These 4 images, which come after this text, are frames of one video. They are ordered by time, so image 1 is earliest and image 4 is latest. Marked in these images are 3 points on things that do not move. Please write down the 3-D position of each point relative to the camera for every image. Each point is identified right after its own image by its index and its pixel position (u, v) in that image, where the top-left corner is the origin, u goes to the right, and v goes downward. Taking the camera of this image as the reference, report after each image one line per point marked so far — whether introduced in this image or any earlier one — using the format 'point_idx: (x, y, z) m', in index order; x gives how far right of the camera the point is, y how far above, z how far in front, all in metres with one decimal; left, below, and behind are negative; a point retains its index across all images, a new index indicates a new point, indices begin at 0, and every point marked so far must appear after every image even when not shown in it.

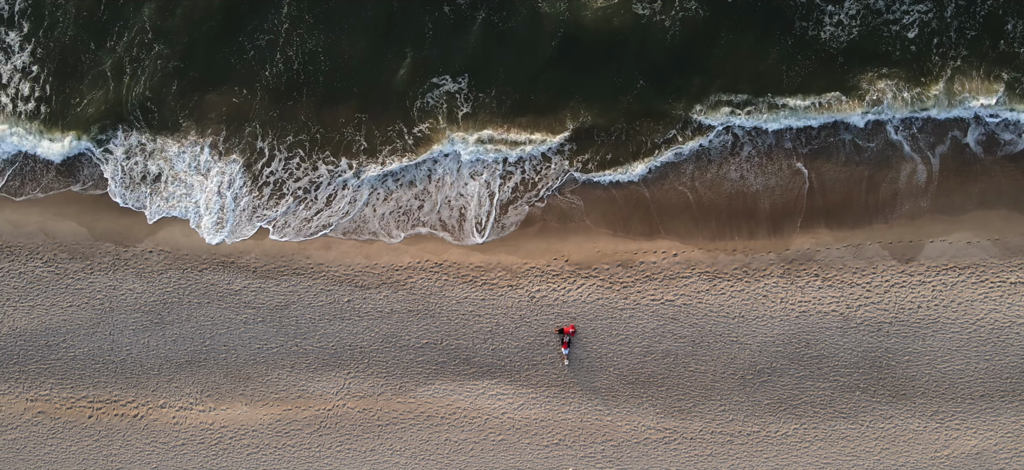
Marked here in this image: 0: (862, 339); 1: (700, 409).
0: (+8.5, -2.4, +17.6) m
1: (+4.7, -4.2, +17.9) m
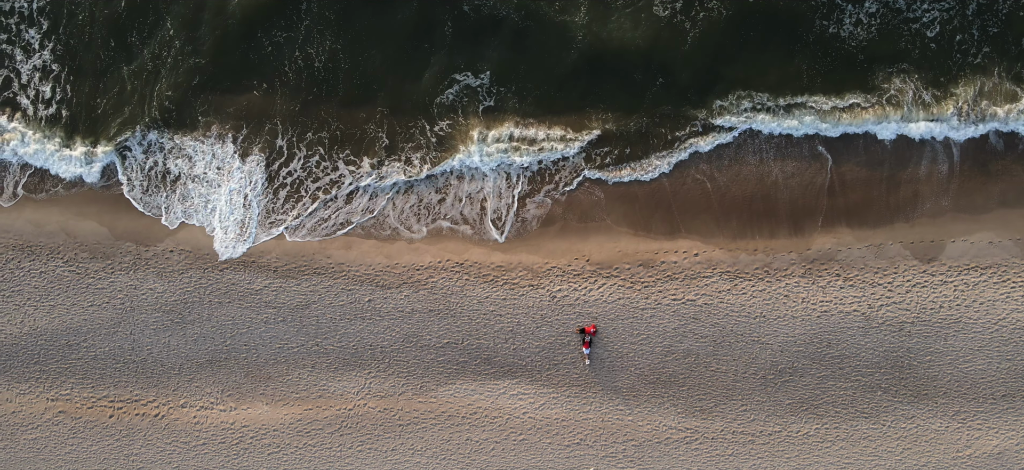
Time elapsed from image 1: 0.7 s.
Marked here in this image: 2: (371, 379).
0: (+9.0, -2.5, +17.9) m
1: (+5.2, -4.3, +18.3) m
2: (-3.5, -3.6, +18.5) m
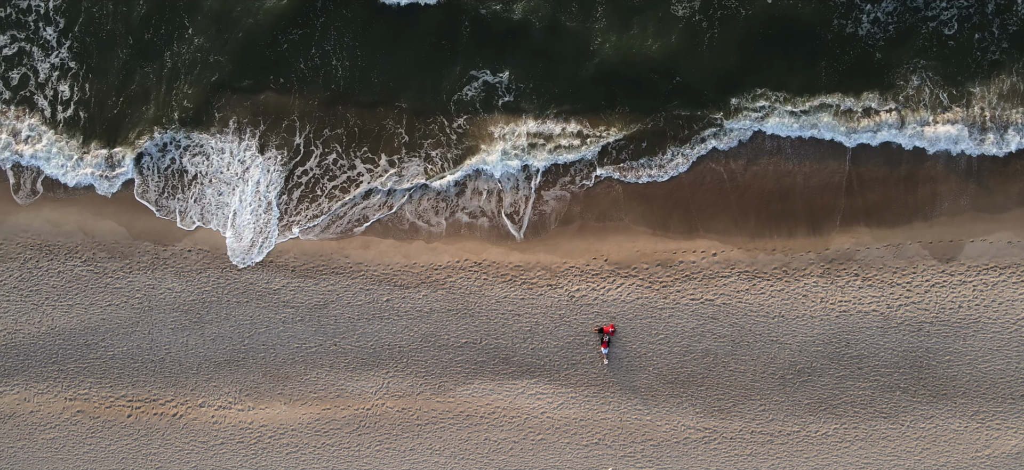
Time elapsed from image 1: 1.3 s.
0: (+9.4, -2.5, +18.3) m
1: (+5.6, -4.3, +18.7) m
2: (-3.1, -3.6, +19.2) m
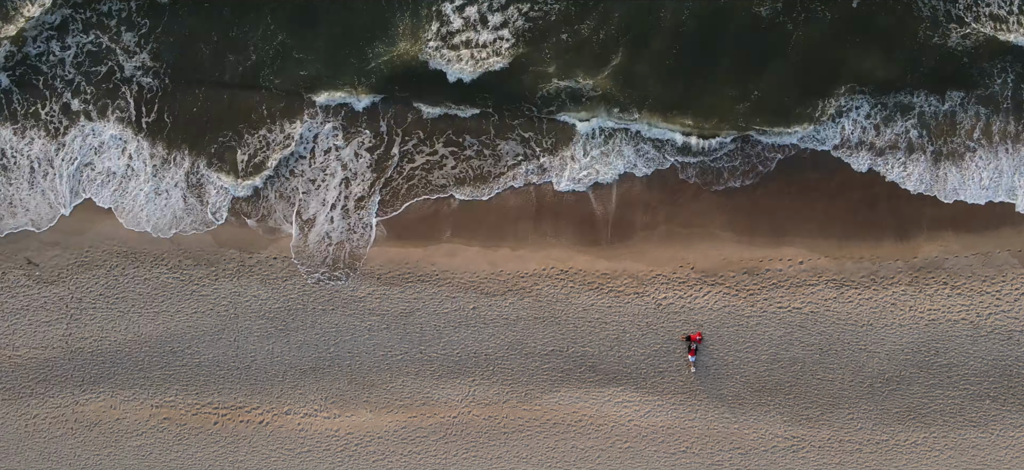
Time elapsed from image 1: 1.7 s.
0: (+11.7, -2.8, +20.3) m
1: (+8.0, -4.6, +21.2) m
2: (-0.6, -4.0, +22.6) m
